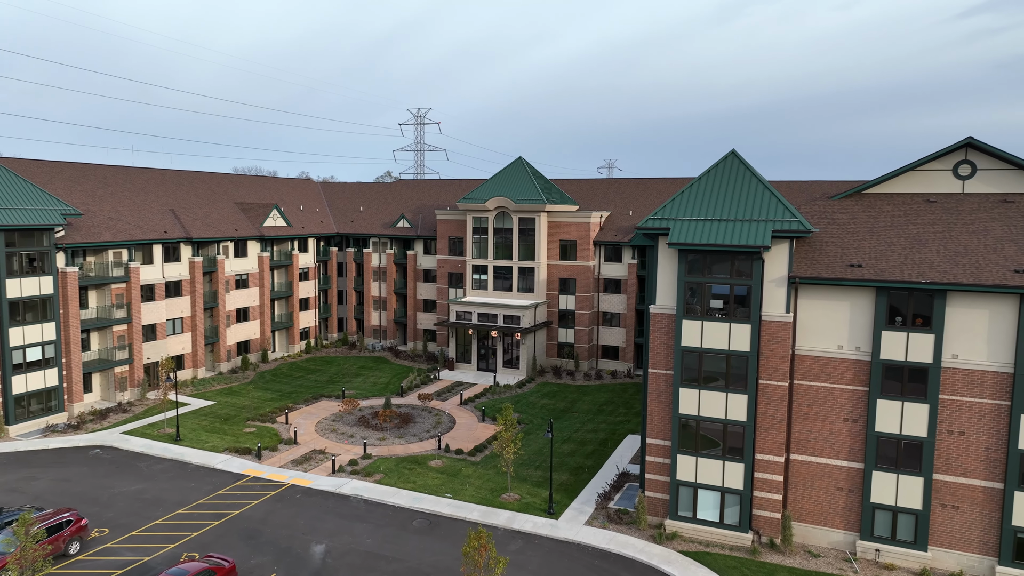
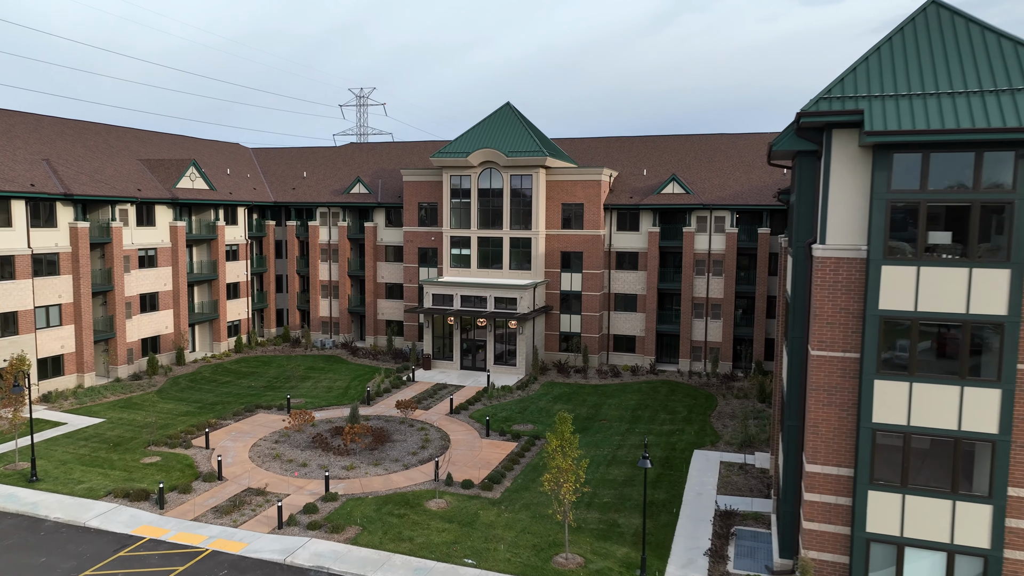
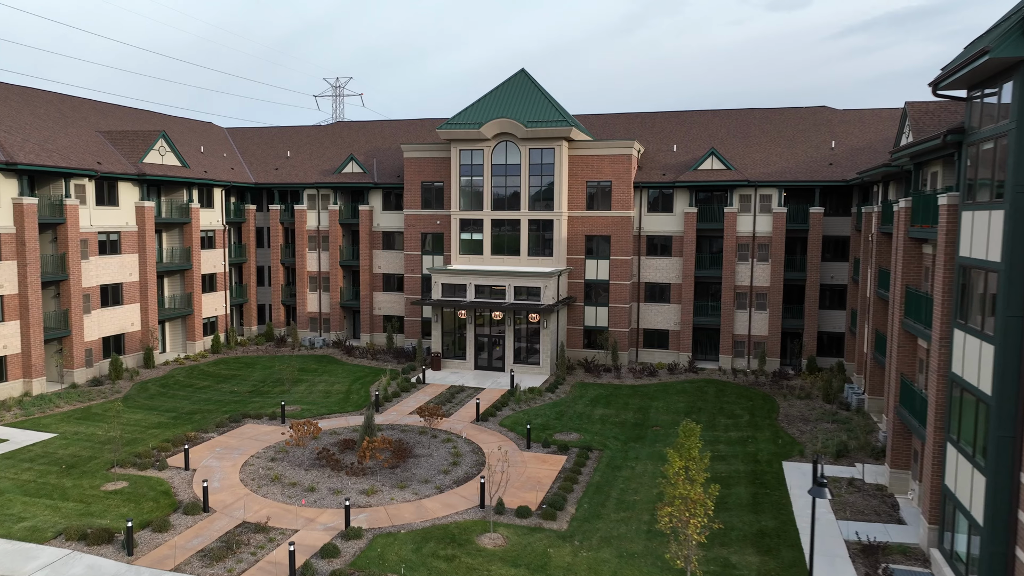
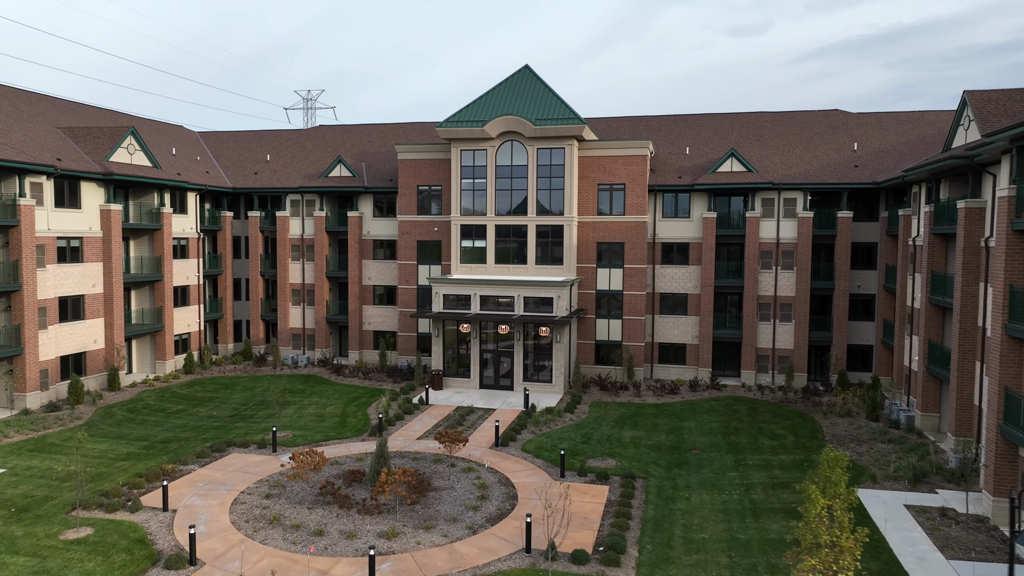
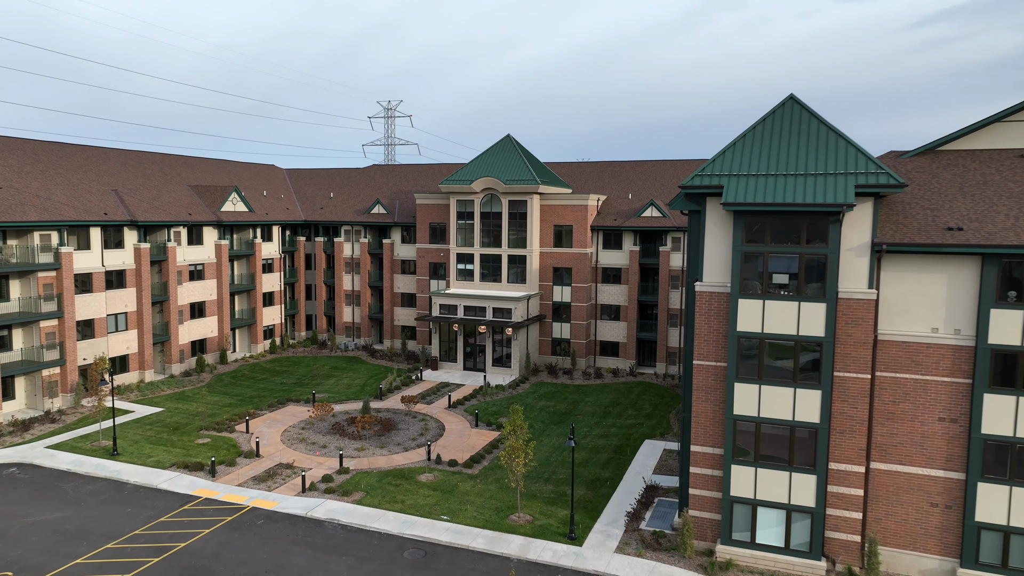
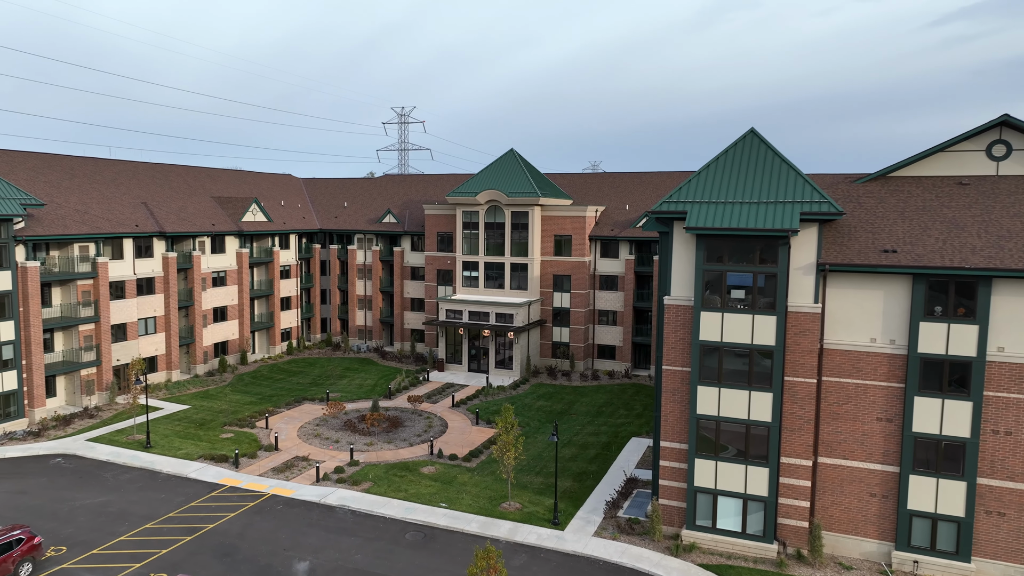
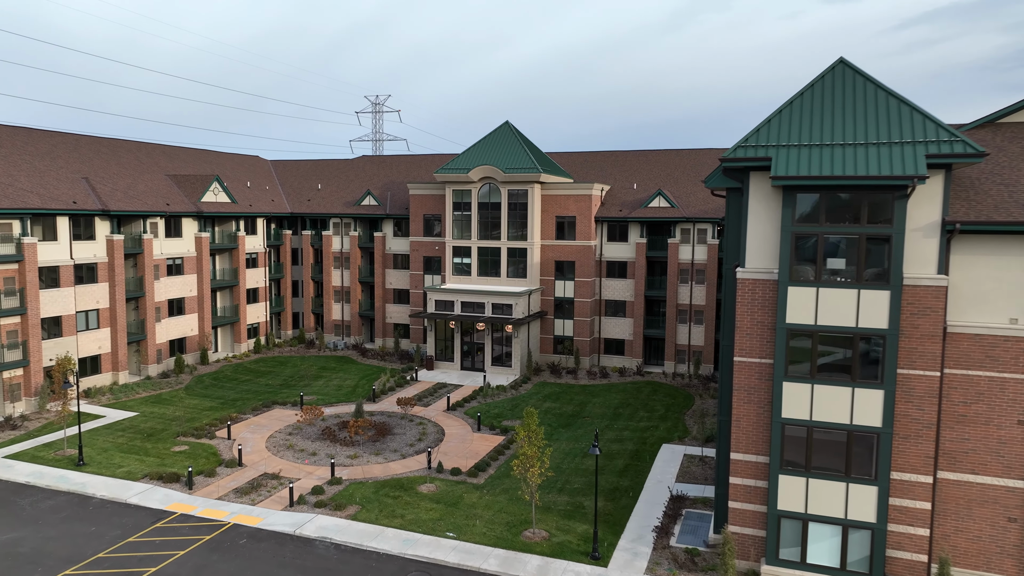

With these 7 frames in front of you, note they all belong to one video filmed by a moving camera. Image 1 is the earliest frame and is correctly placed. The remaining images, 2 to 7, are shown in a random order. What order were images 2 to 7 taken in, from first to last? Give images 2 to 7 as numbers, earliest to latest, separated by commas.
6, 5, 7, 2, 3, 4
